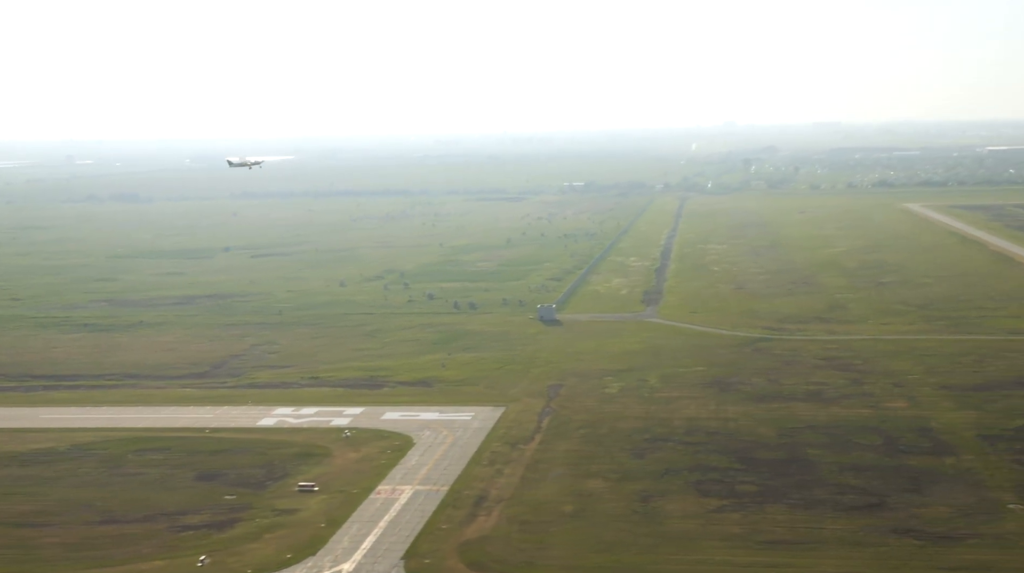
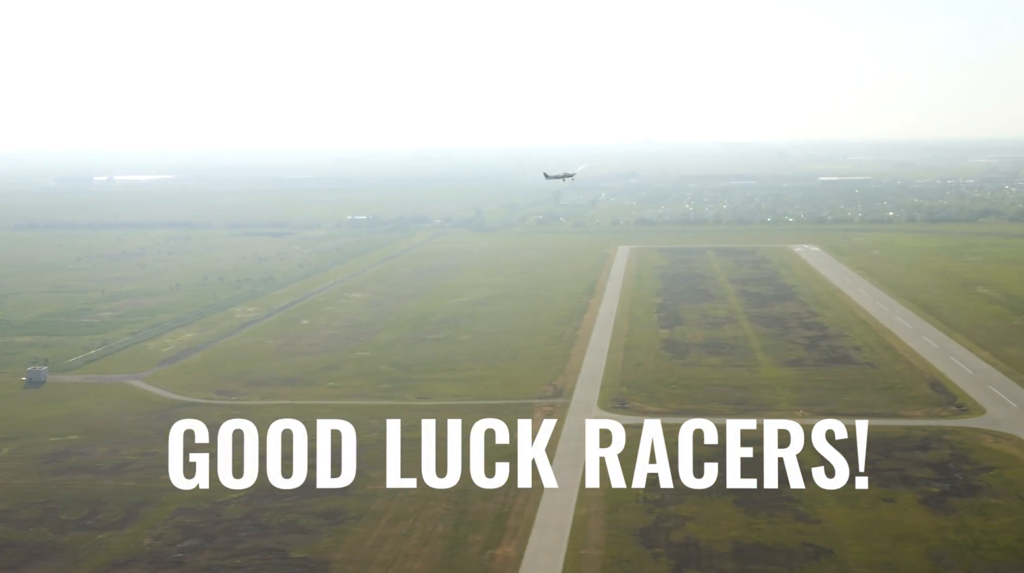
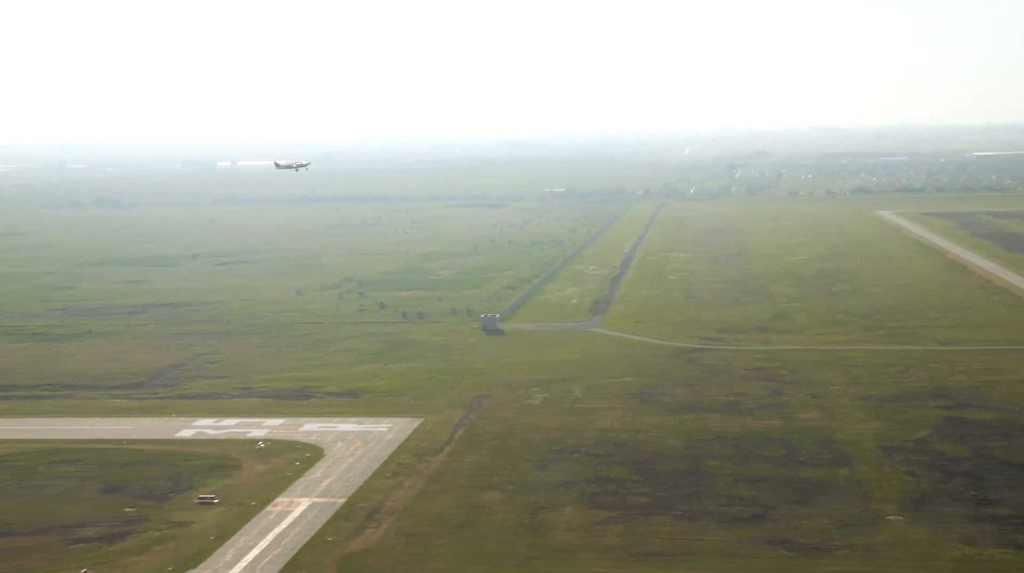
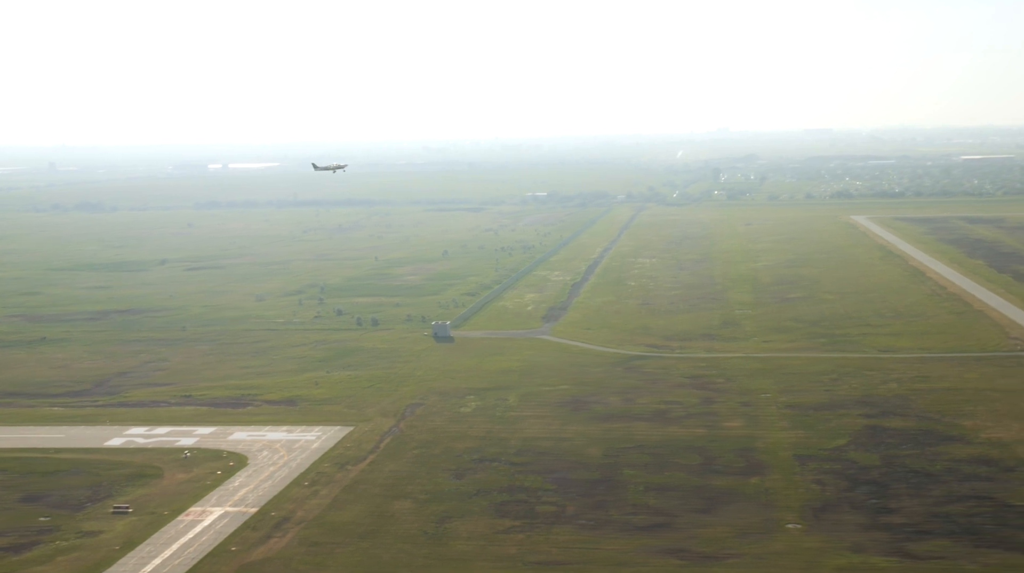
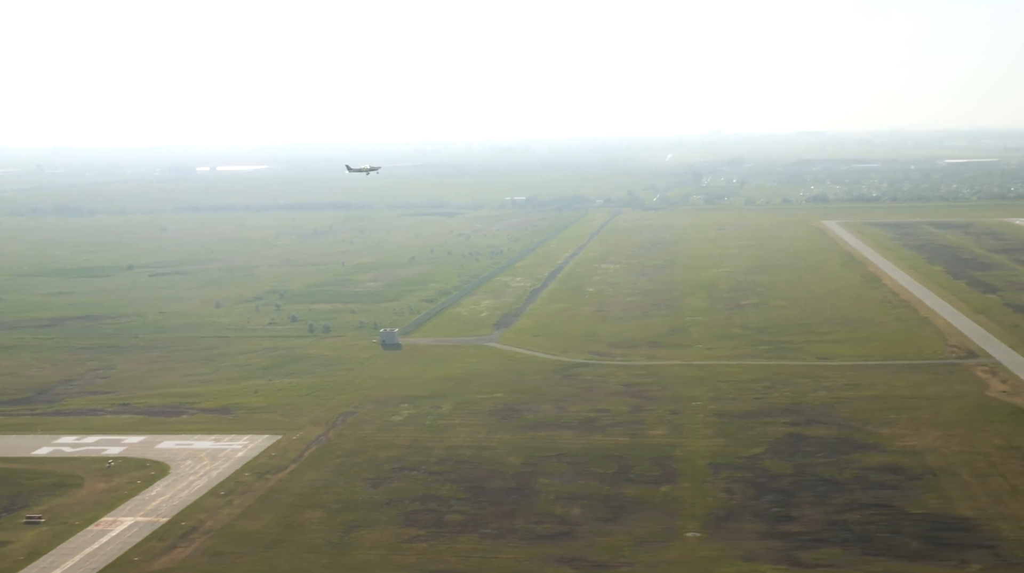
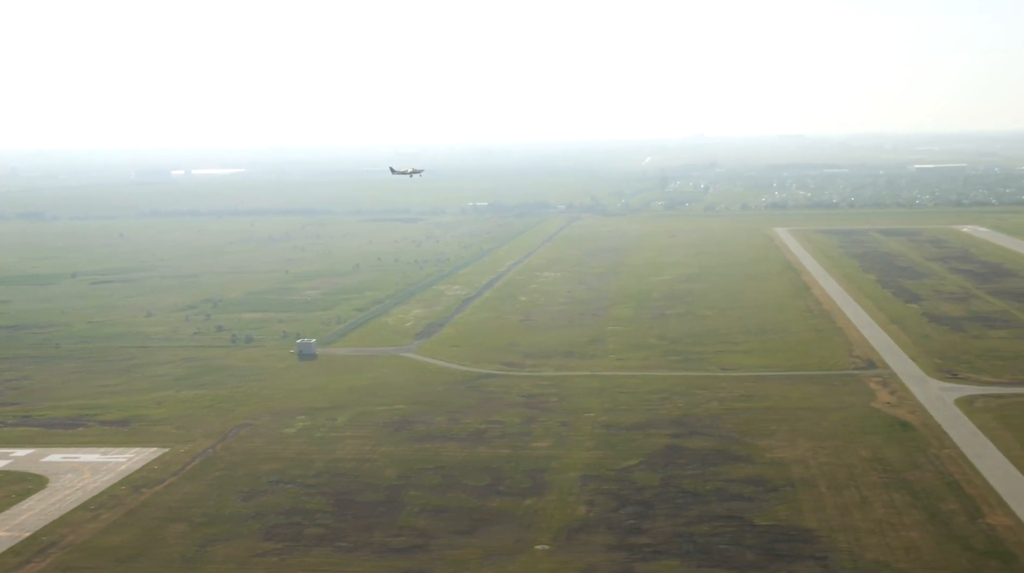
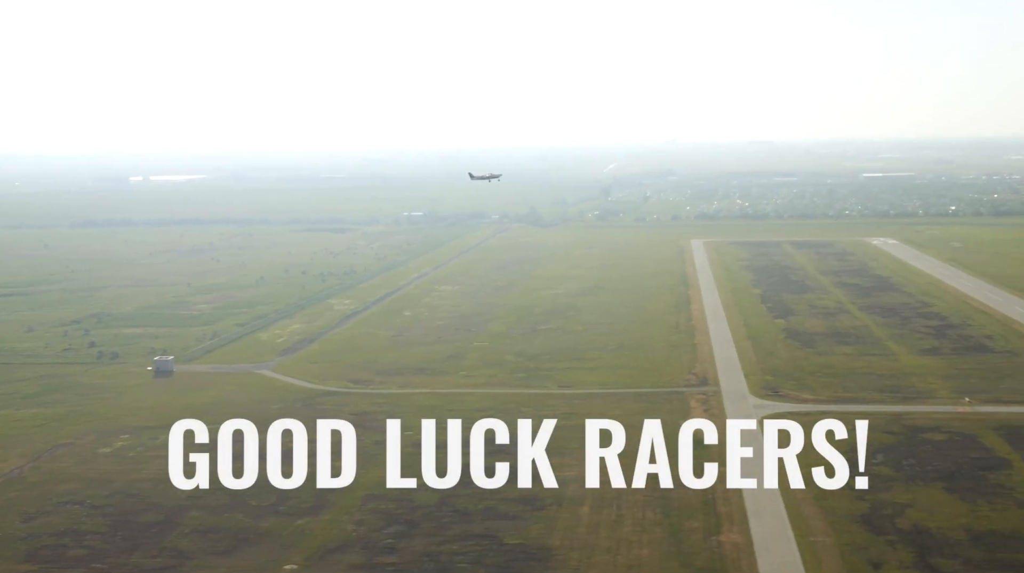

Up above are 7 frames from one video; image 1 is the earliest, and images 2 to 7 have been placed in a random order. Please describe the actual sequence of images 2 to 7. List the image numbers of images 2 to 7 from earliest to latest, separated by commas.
3, 4, 5, 6, 7, 2
